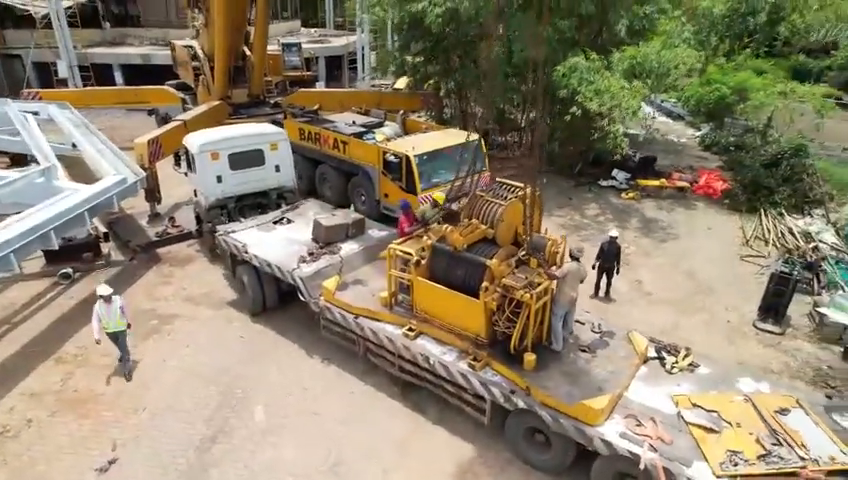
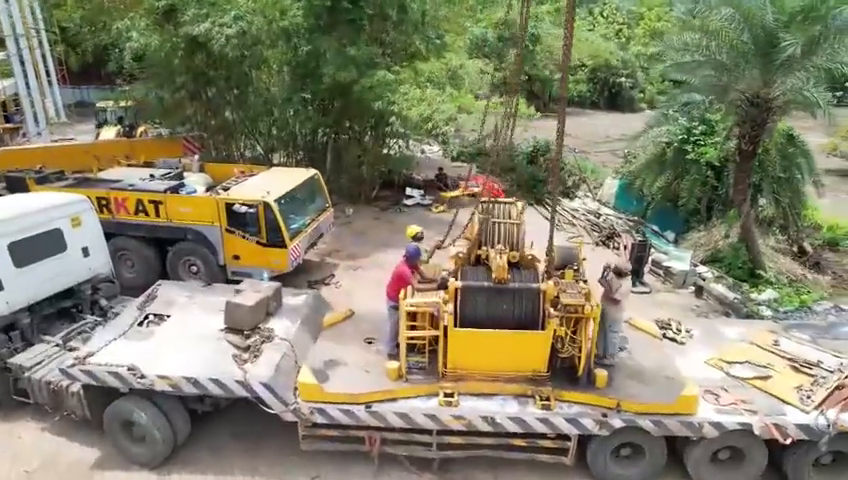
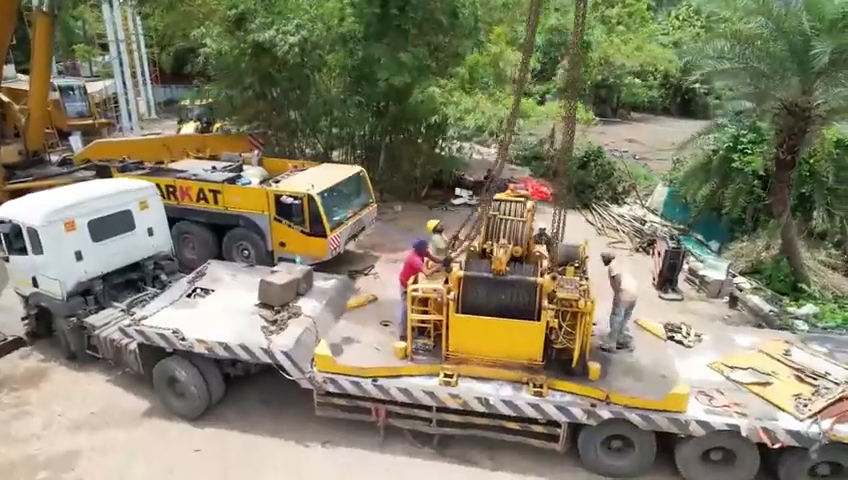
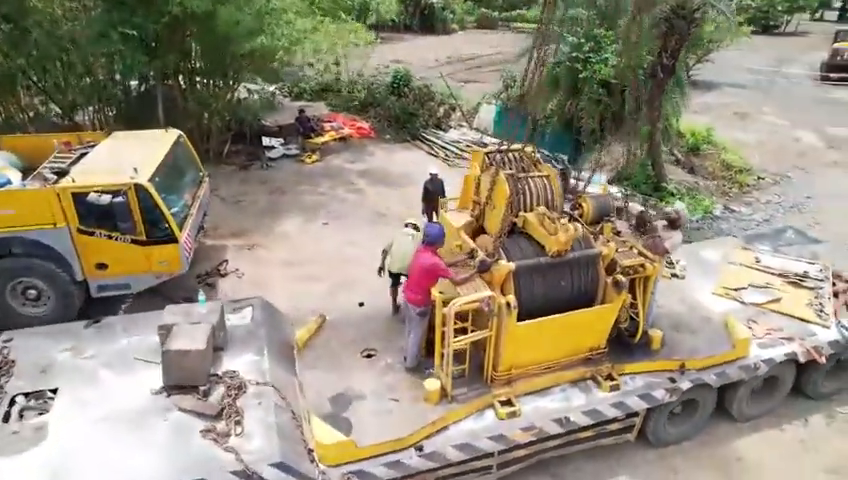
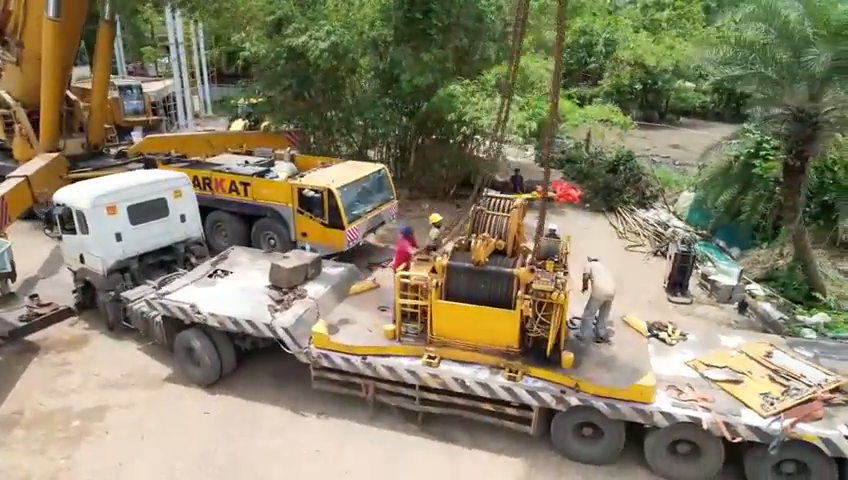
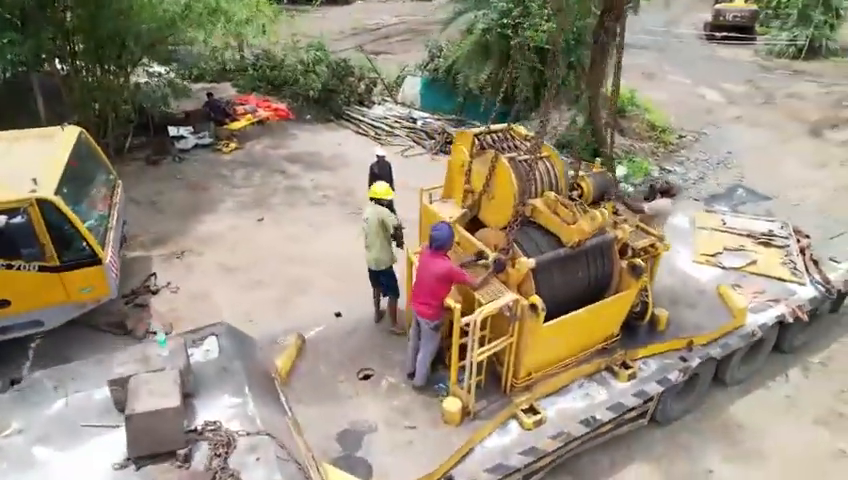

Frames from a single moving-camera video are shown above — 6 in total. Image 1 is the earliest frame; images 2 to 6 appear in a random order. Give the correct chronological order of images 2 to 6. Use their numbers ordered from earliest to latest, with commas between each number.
5, 3, 2, 4, 6
